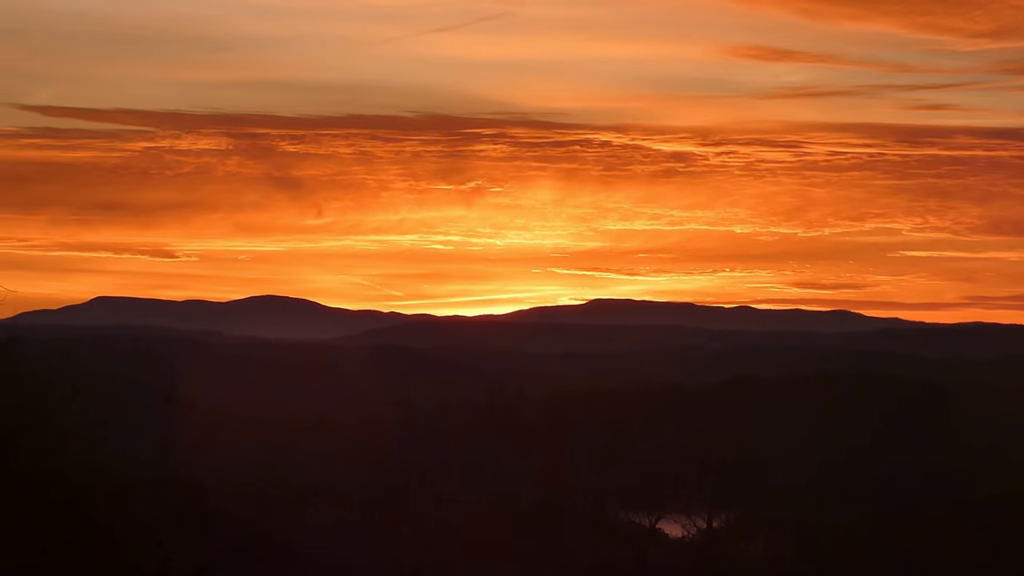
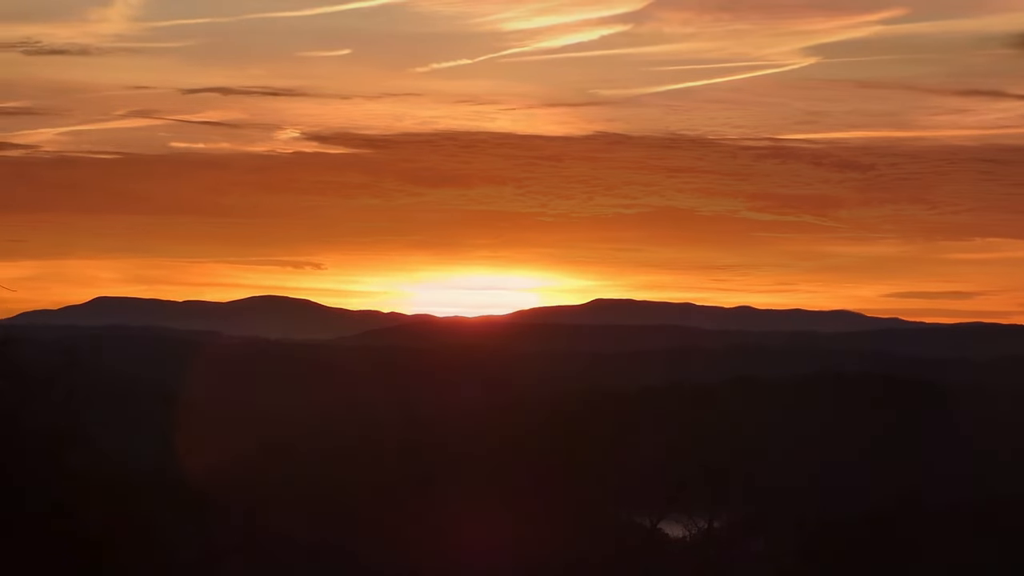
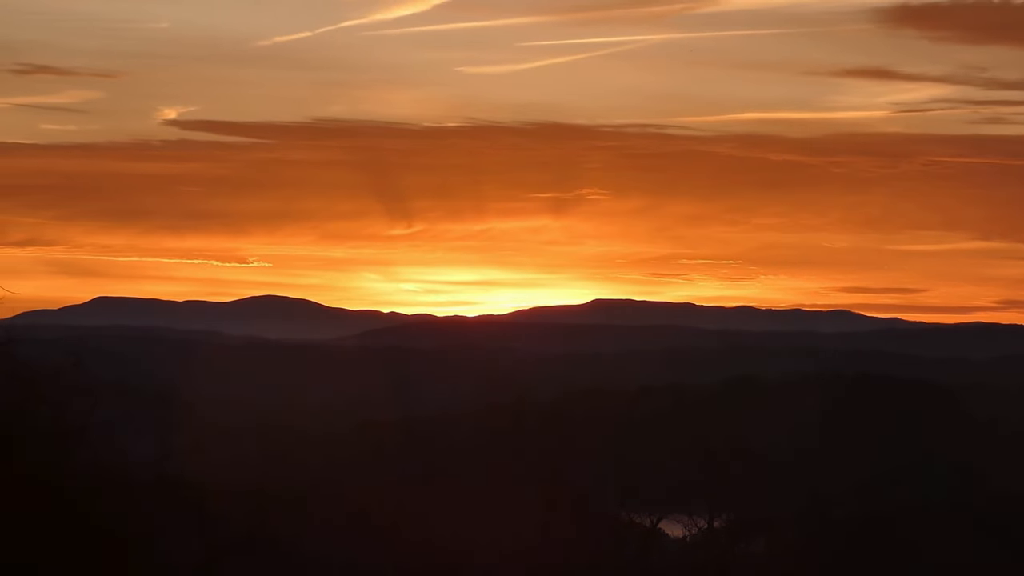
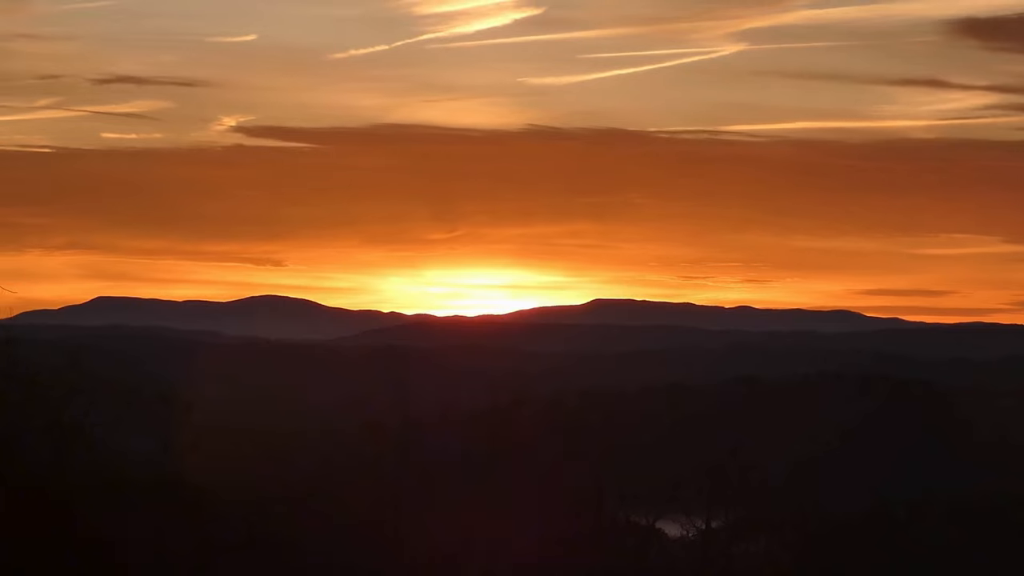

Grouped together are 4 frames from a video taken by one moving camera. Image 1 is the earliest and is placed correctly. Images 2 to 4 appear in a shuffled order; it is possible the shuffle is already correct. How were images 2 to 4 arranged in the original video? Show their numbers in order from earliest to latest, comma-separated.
3, 4, 2
